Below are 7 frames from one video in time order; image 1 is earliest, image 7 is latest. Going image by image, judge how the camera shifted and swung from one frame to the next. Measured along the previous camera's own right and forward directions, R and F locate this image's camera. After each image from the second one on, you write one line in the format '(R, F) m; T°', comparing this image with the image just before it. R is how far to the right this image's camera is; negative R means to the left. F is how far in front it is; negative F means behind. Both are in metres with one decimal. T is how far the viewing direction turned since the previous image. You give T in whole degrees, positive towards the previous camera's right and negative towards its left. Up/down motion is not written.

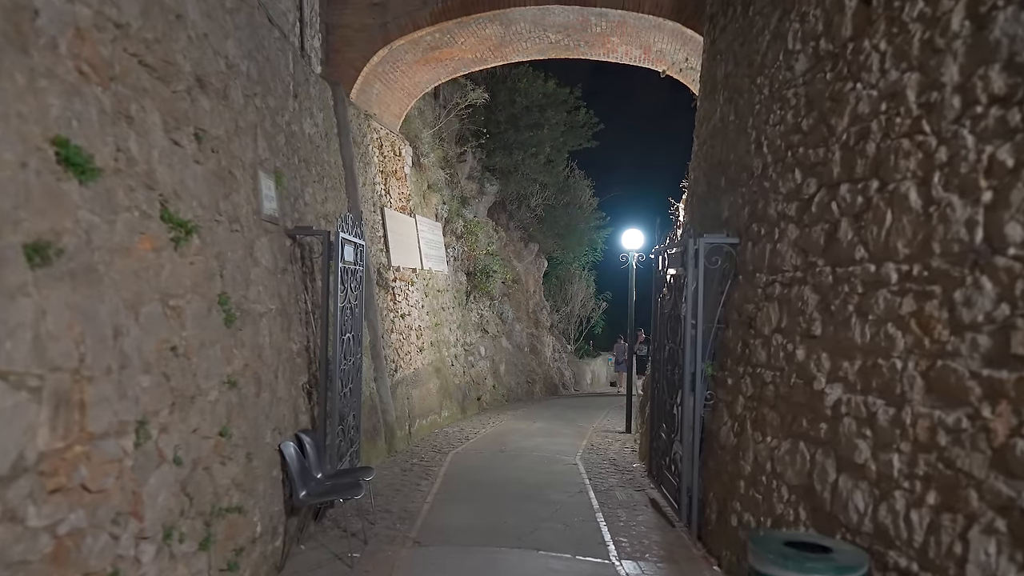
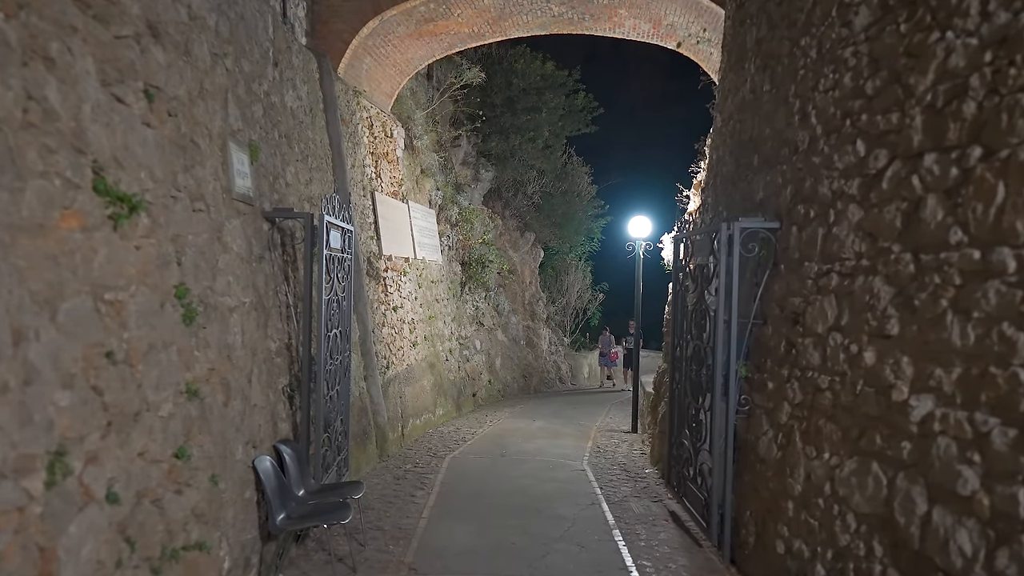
(-0.1, +0.6) m; +1°
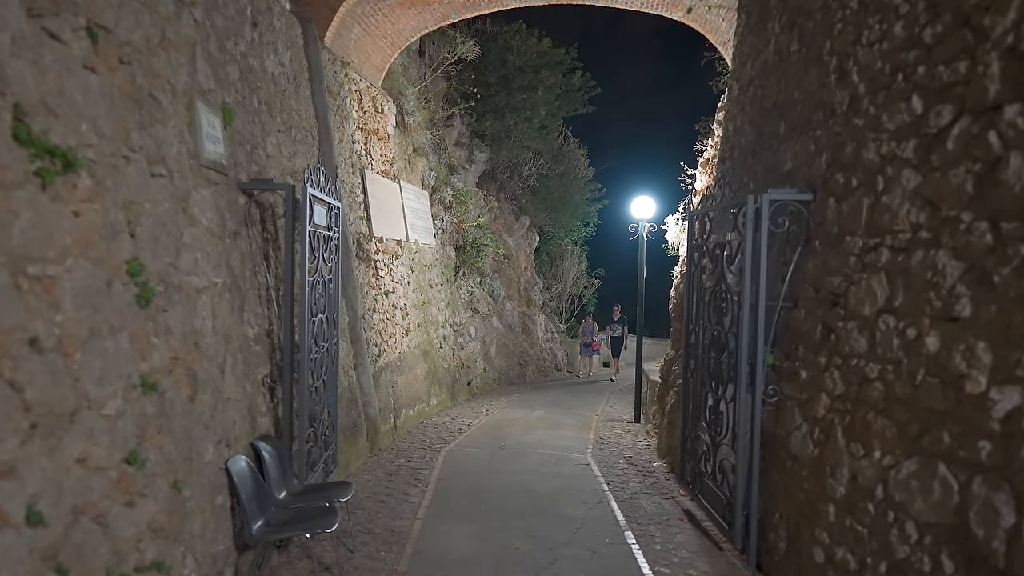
(-0.1, +0.4) m; +1°
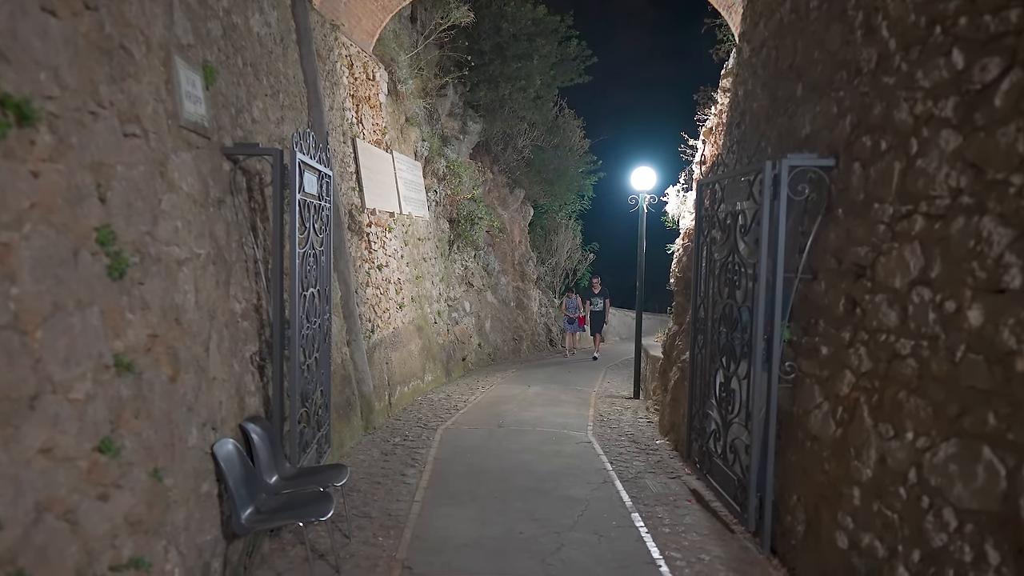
(-0.1, +0.2) m; +1°
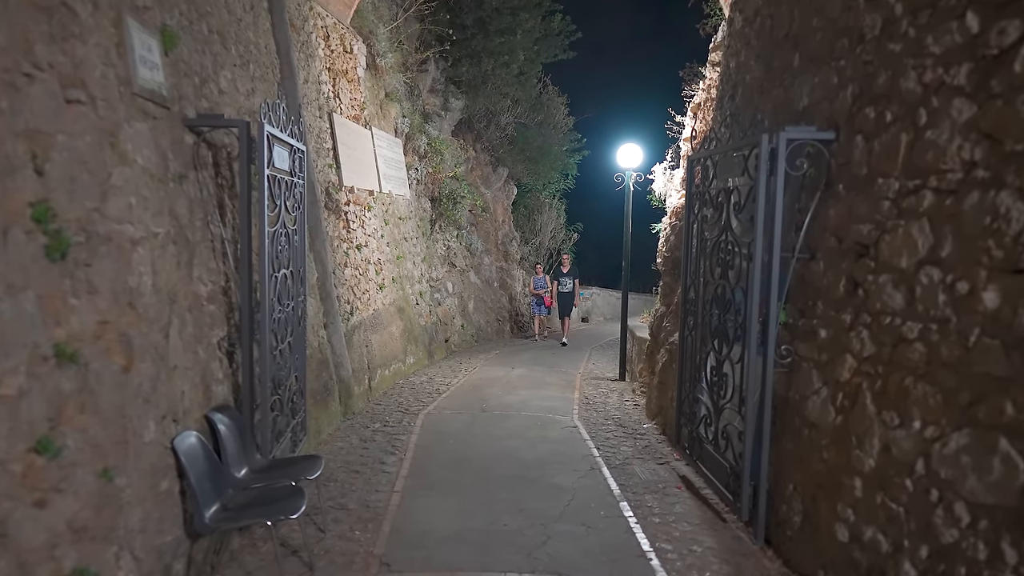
(0.0, +0.2) m; +1°
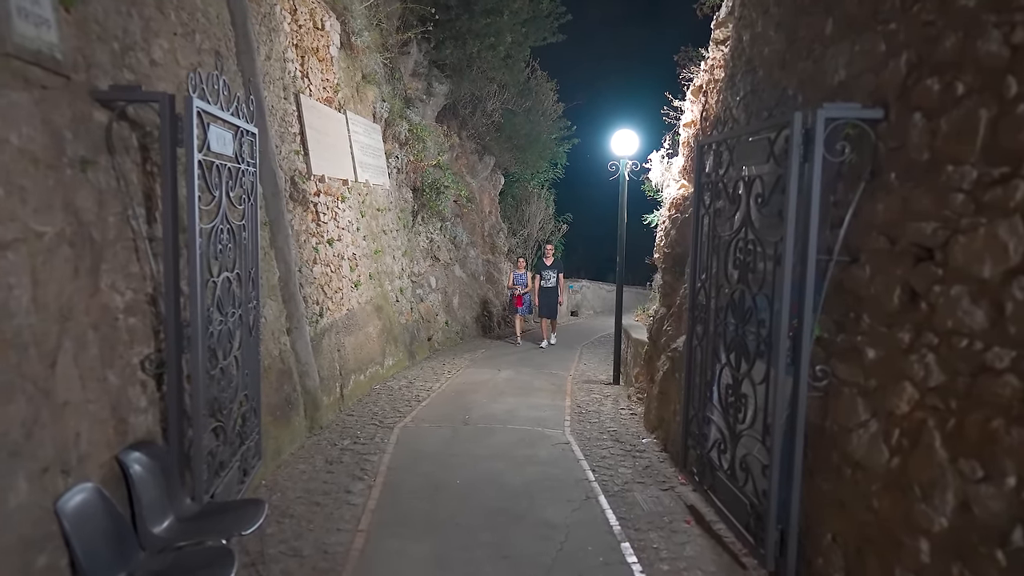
(0.0, +0.6) m; +1°
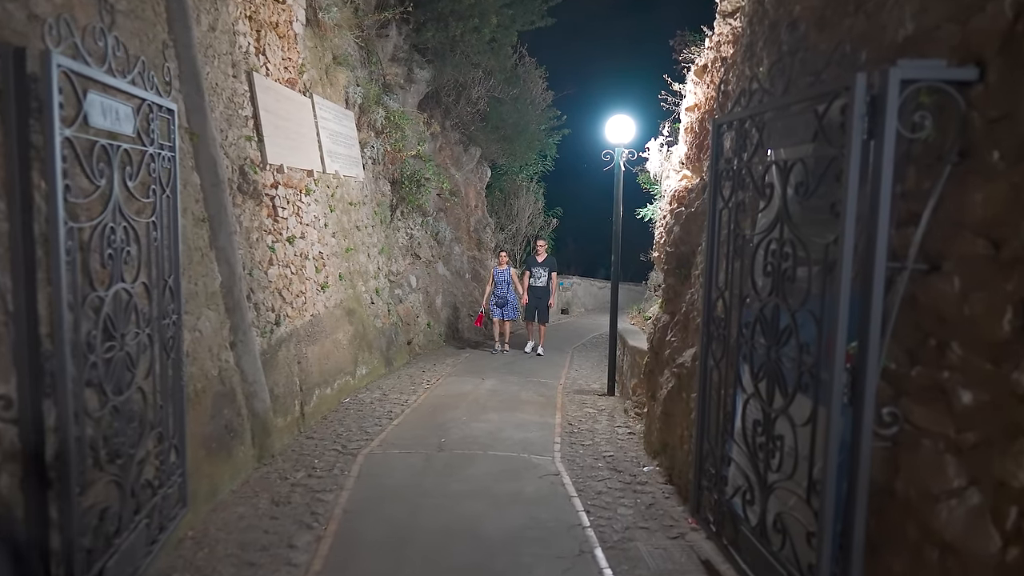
(+0.1, +0.8) m; +1°
